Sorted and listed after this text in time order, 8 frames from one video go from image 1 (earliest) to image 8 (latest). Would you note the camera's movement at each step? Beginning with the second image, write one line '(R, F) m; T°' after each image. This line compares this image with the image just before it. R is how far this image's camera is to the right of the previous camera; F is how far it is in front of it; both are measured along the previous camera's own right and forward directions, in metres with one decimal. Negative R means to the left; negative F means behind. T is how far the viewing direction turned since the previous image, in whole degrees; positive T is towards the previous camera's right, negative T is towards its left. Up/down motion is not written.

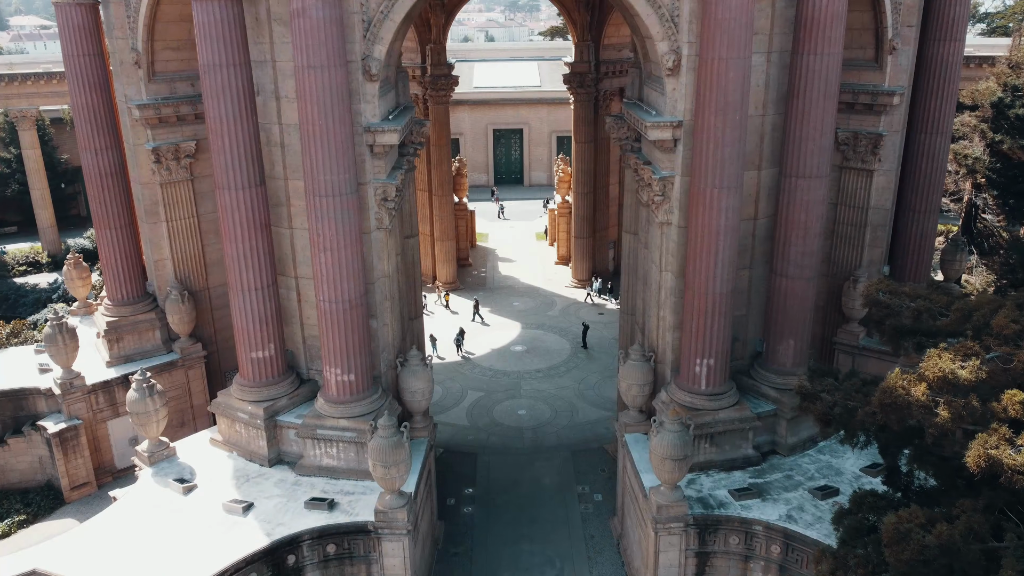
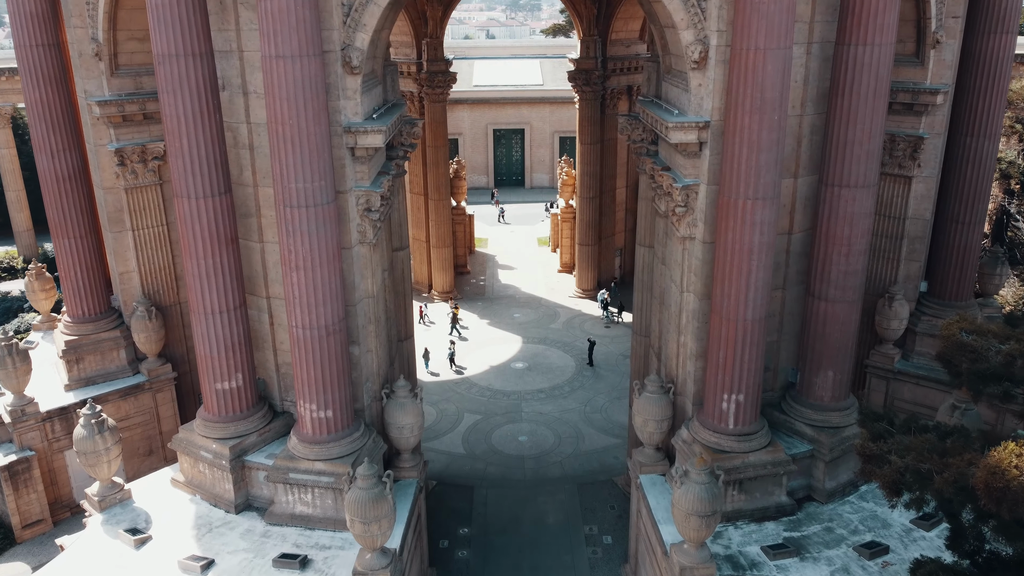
(0.0, +2.6) m; 0°
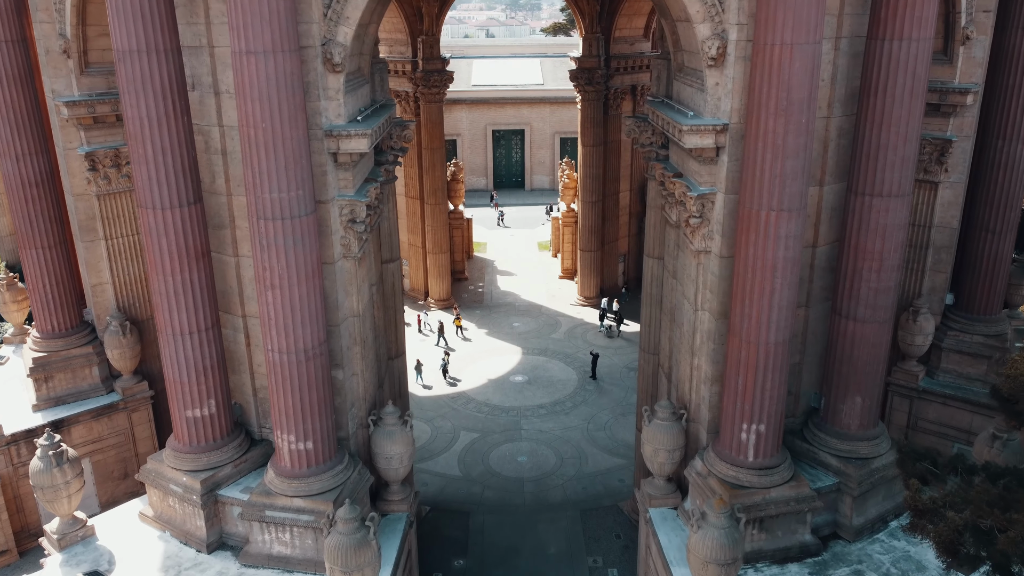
(0.0, +1.6) m; 0°
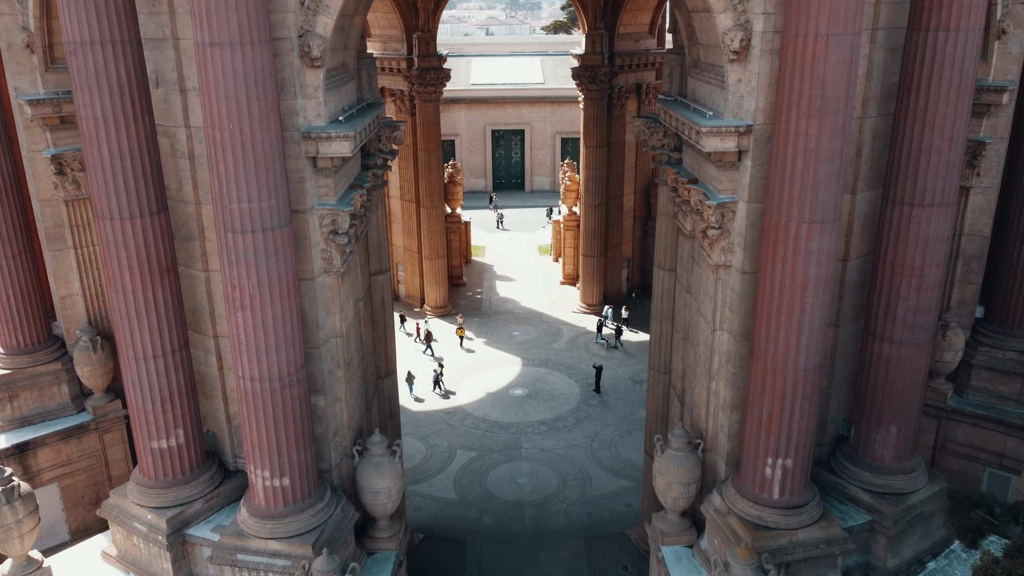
(0.0, +1.6) m; 0°
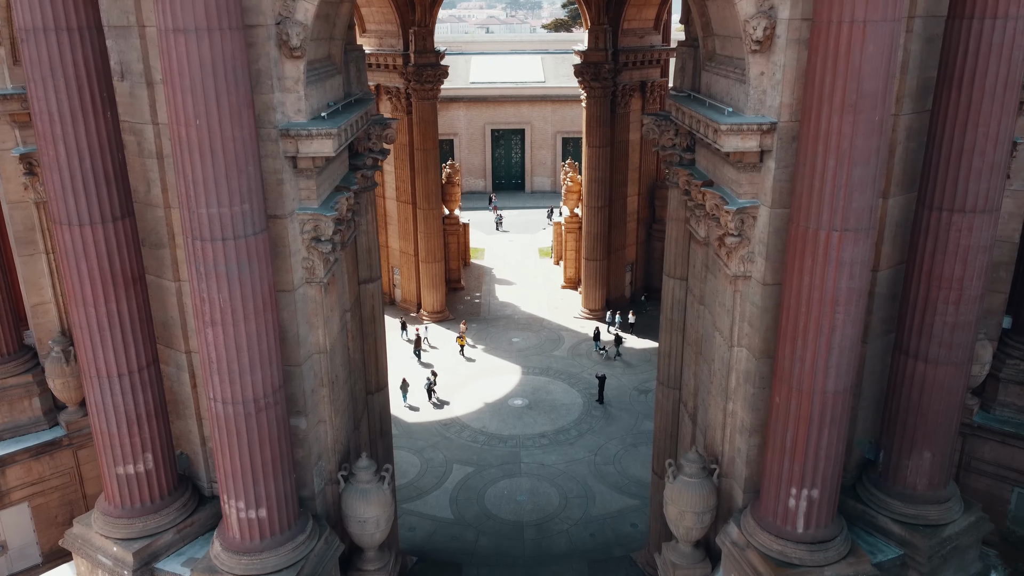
(0.0, +1.3) m; 0°
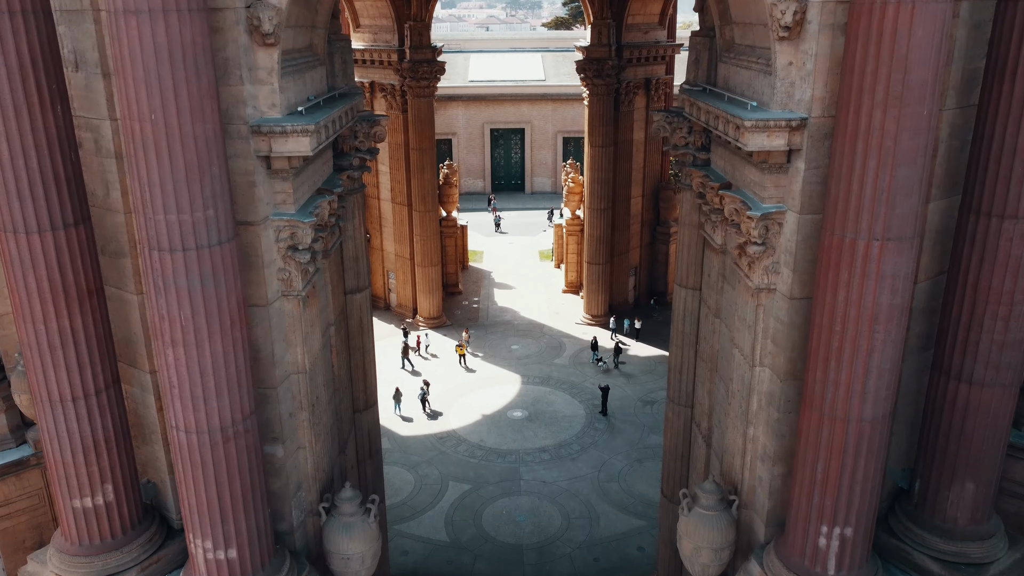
(0.0, +1.4) m; 0°
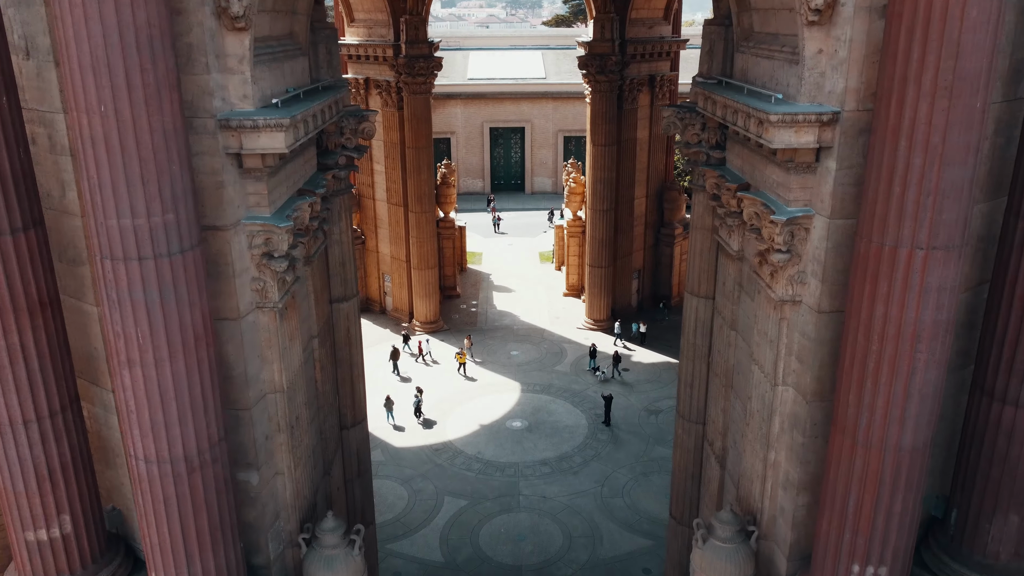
(0.0, +1.2) m; 0°
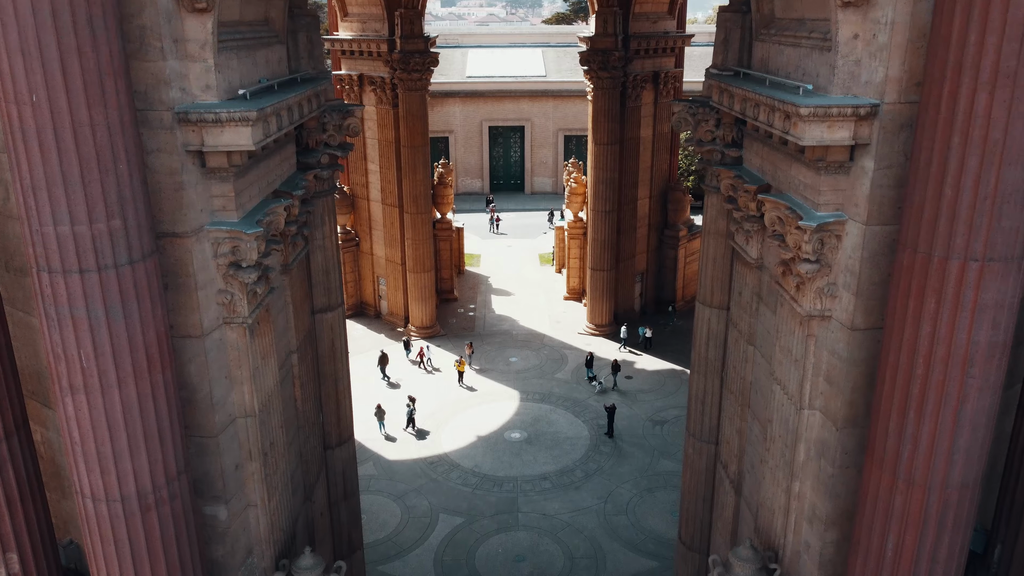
(+0.1, +1.2) m; 0°
